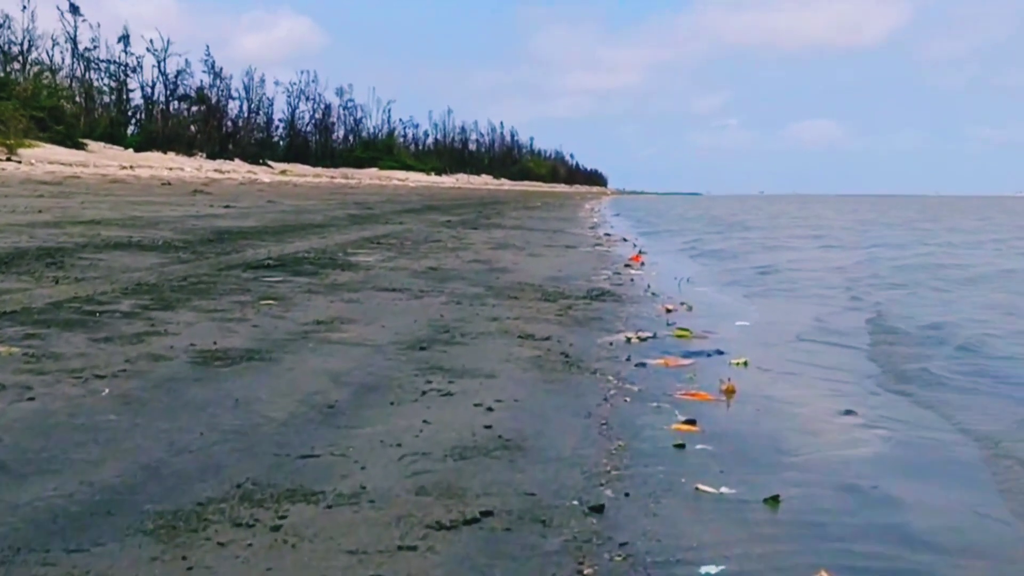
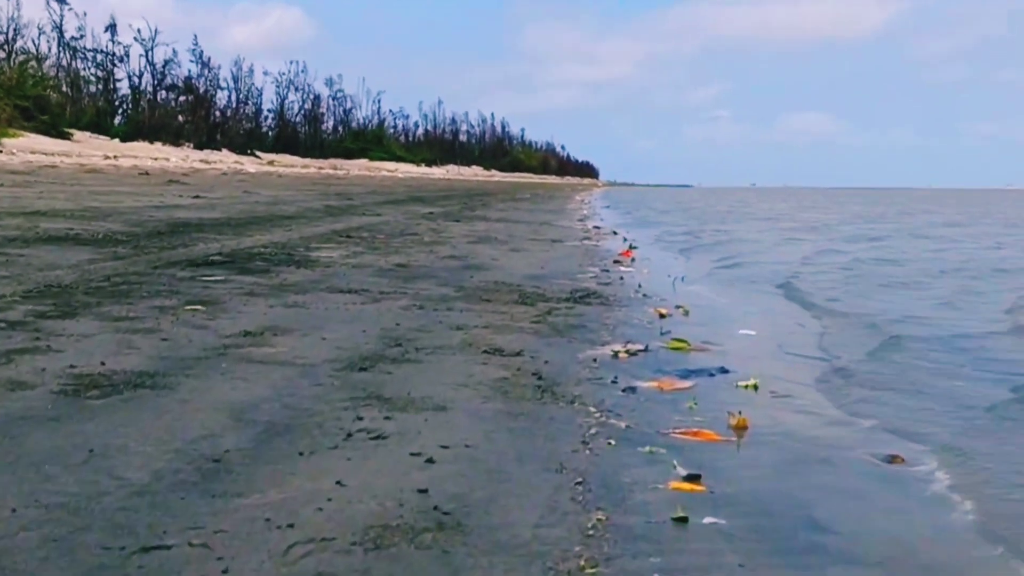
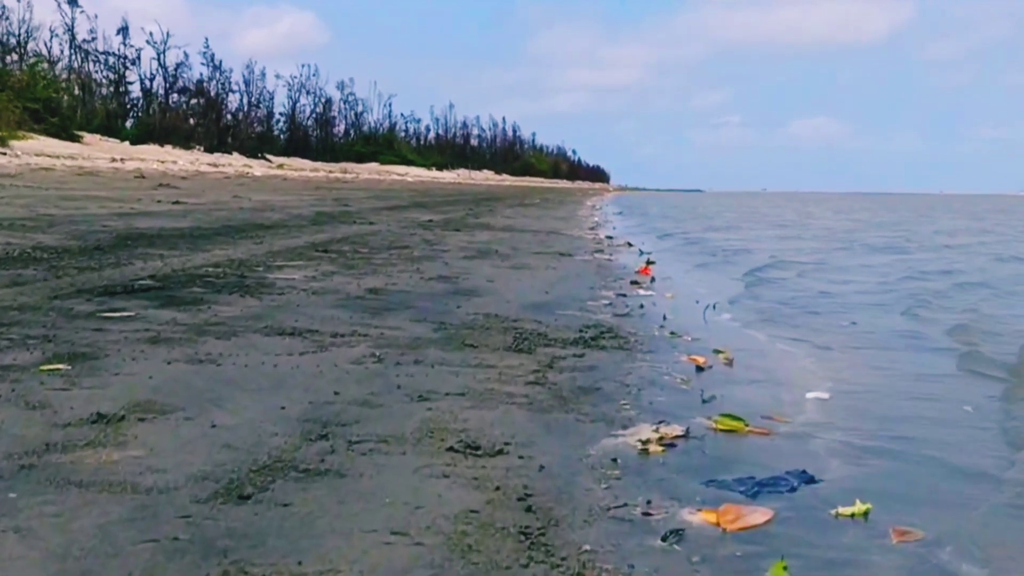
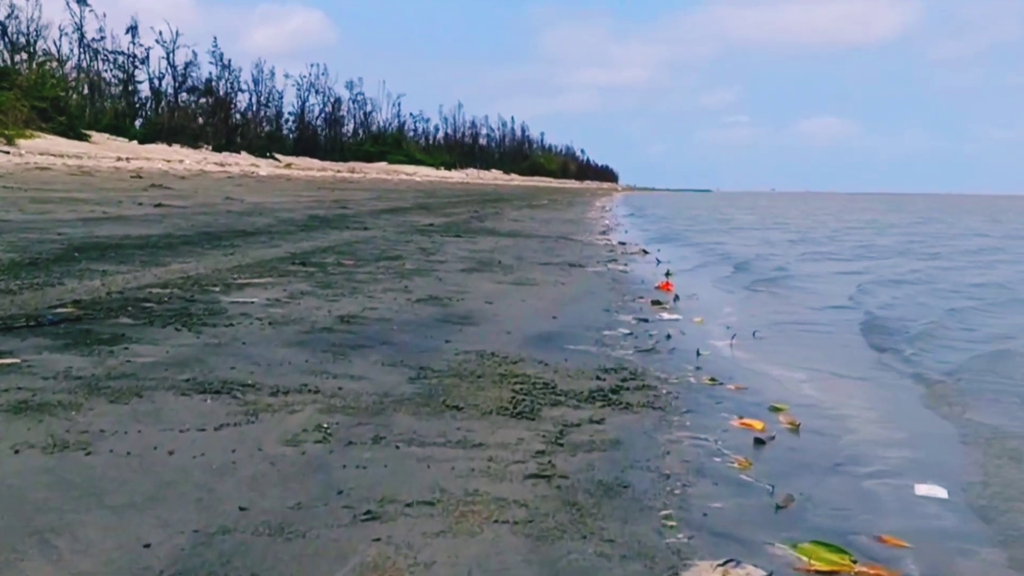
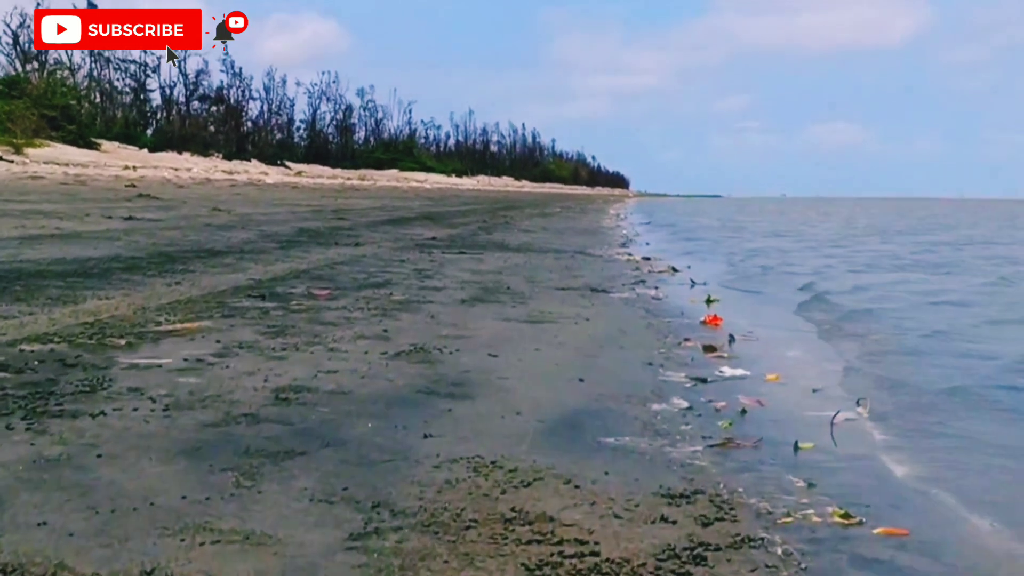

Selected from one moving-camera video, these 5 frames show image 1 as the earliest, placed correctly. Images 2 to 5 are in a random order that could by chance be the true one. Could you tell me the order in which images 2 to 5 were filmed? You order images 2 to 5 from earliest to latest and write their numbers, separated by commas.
2, 3, 4, 5
